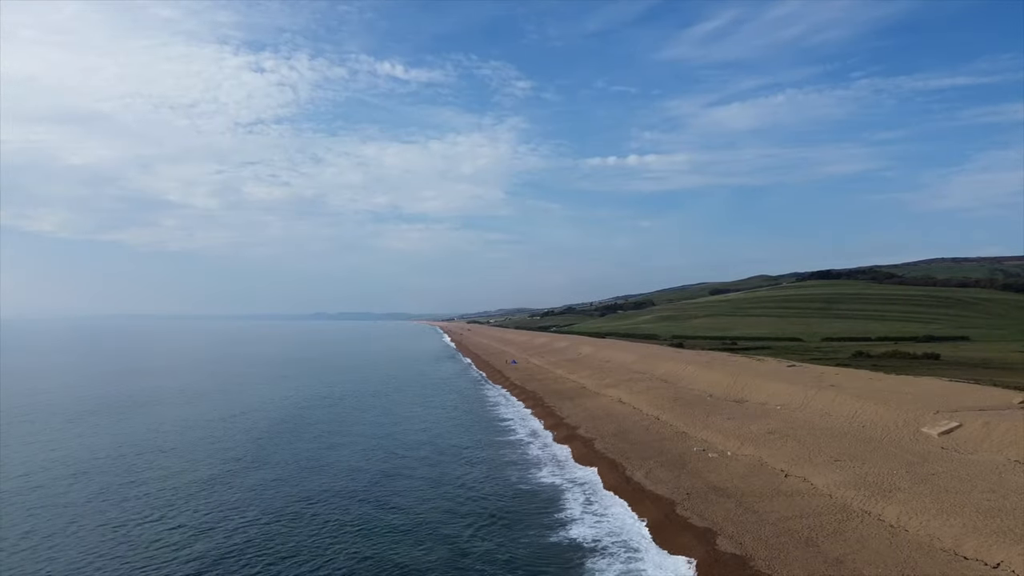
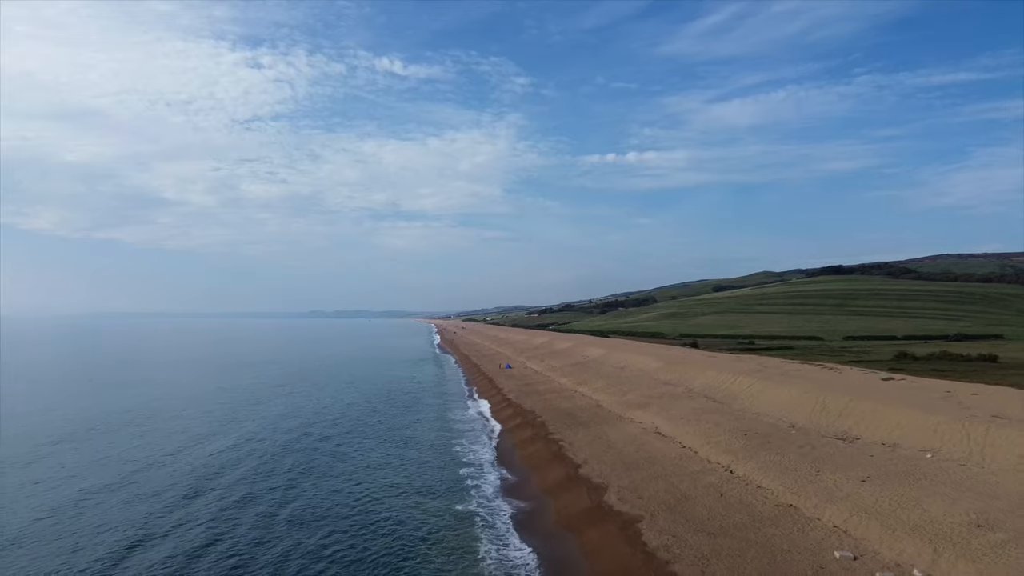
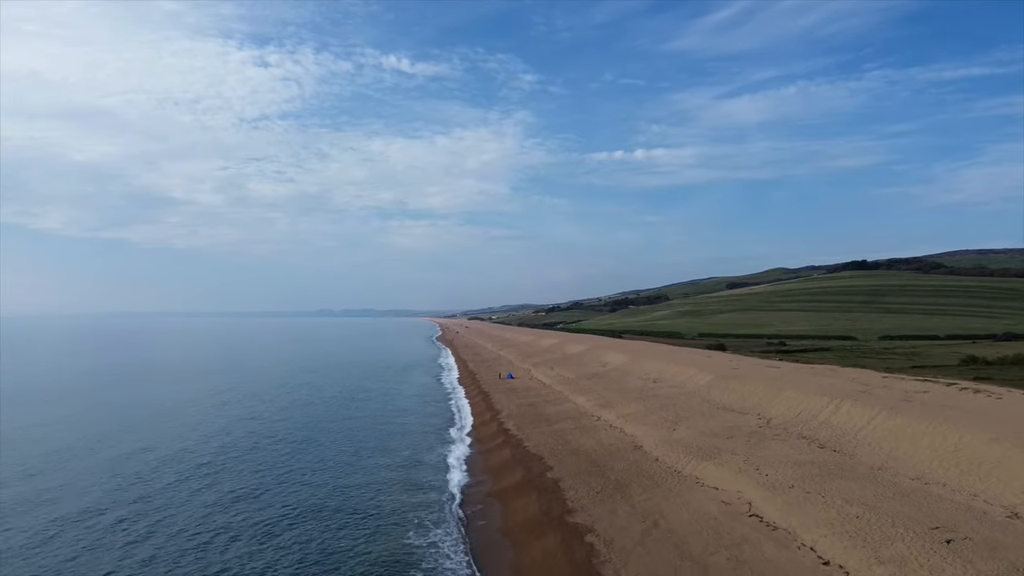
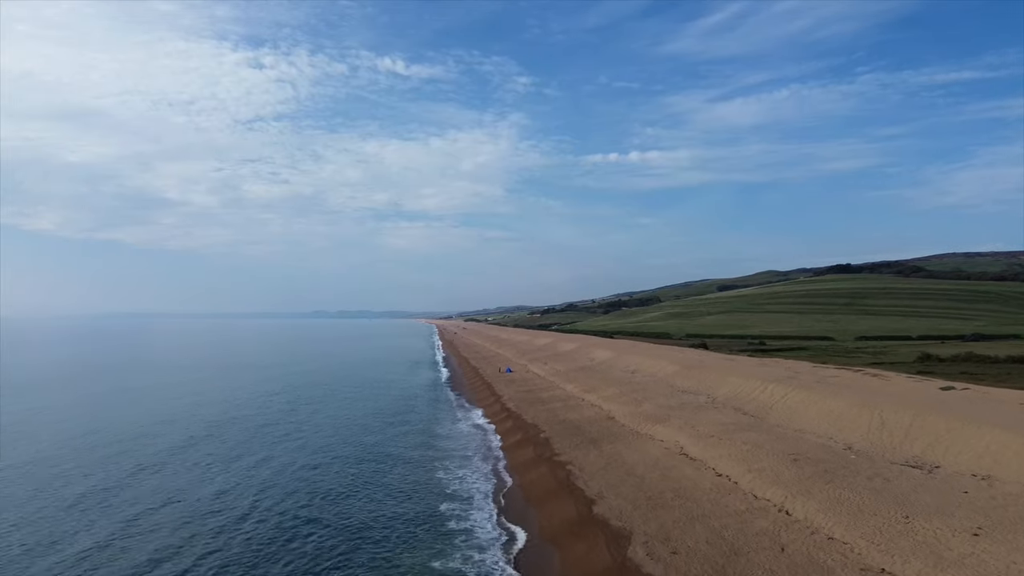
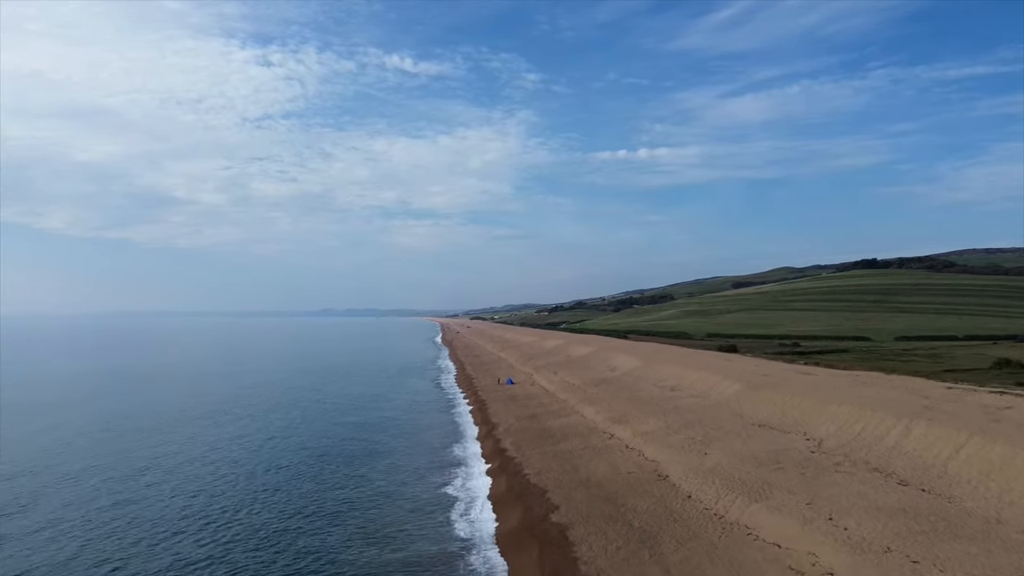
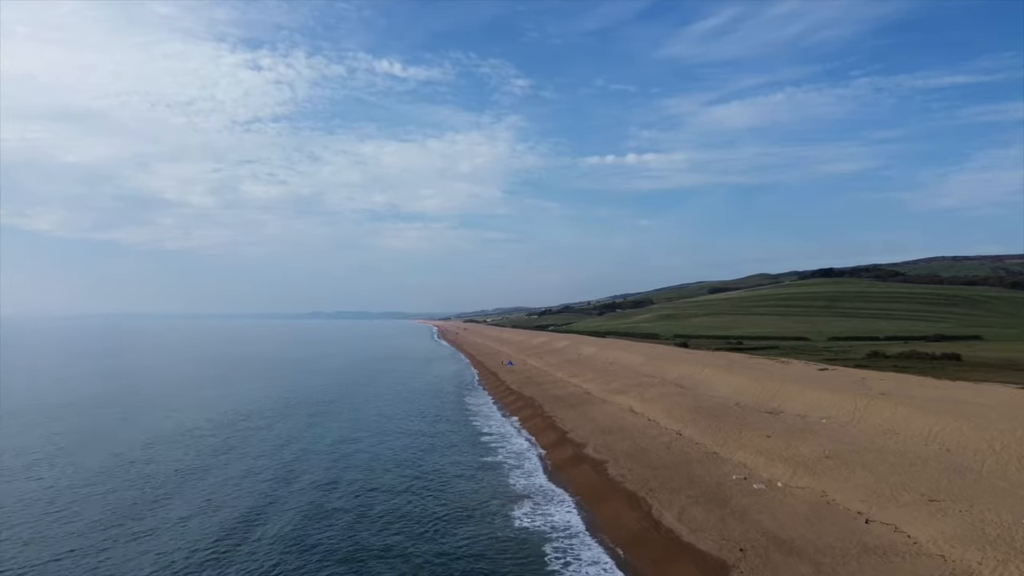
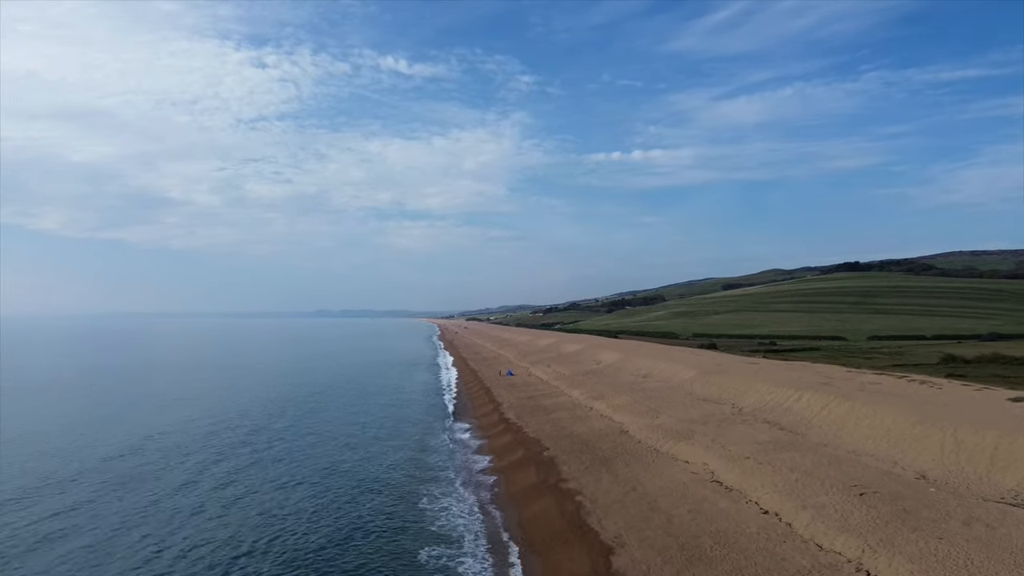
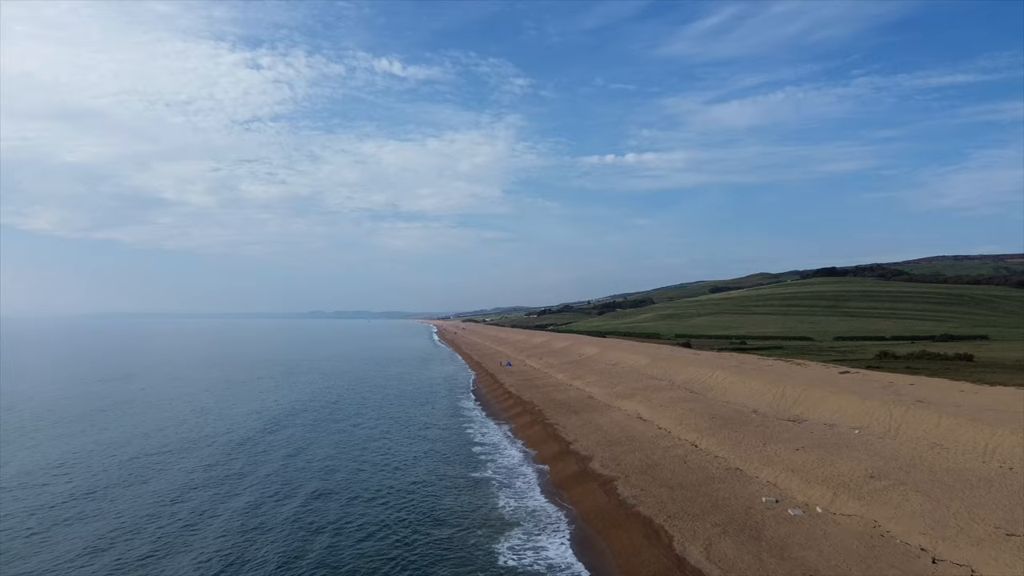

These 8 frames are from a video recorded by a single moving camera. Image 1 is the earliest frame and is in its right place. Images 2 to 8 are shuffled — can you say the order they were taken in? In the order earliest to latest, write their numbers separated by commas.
6, 8, 2, 4, 7, 3, 5
